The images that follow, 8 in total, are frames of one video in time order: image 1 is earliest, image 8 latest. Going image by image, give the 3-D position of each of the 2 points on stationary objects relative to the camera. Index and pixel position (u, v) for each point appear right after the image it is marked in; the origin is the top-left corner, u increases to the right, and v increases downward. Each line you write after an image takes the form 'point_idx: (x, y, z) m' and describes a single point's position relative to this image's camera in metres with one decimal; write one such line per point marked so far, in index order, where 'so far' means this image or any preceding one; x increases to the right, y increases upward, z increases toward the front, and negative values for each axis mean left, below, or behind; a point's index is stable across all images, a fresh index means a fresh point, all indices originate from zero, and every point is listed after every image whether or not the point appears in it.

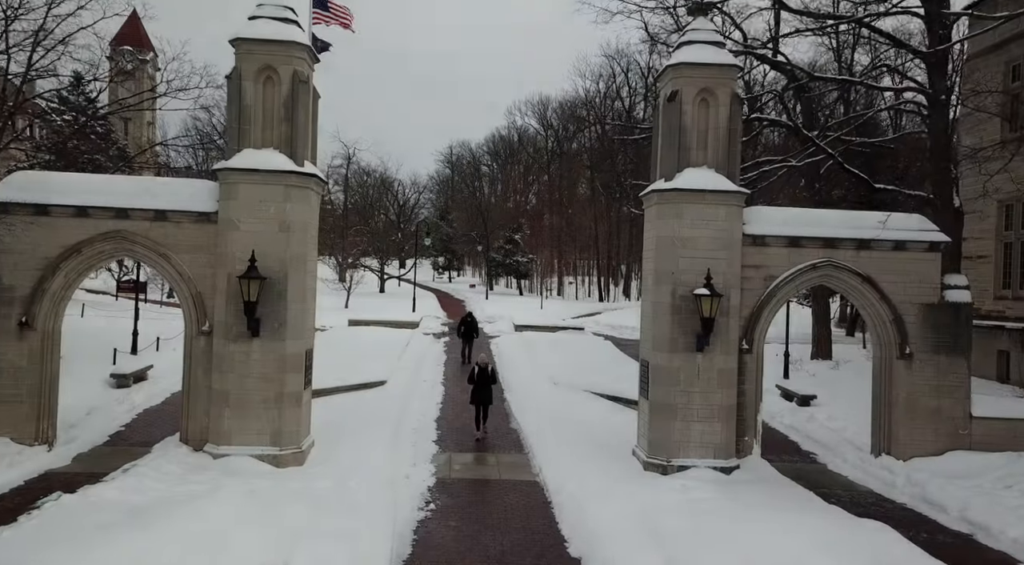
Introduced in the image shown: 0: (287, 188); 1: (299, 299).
0: (-3.0, +1.3, +9.2) m
1: (-2.9, -0.2, +9.3) m
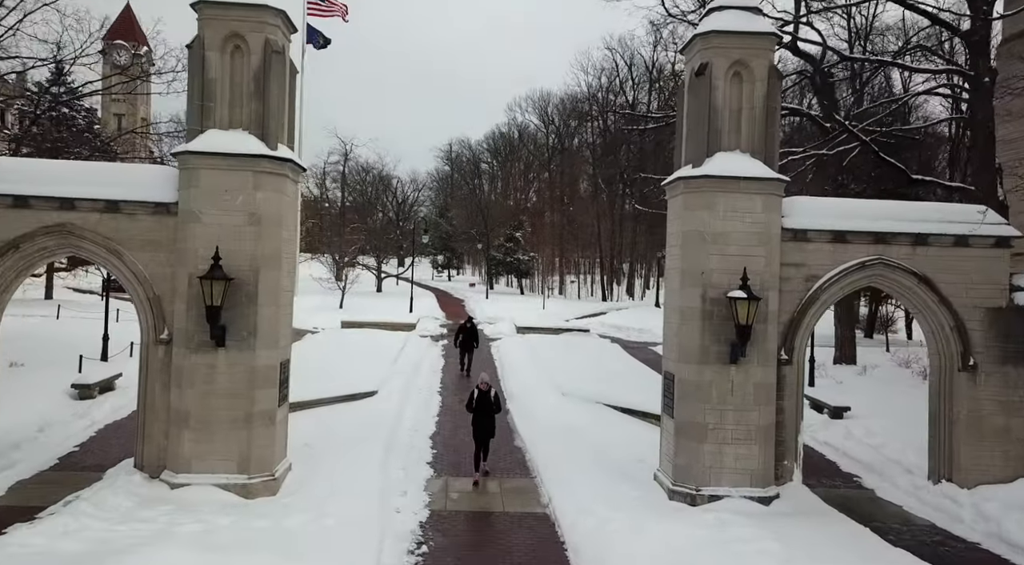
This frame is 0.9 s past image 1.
0: (-2.9, +1.2, +8.0) m
1: (-2.8, -0.2, +8.1) m
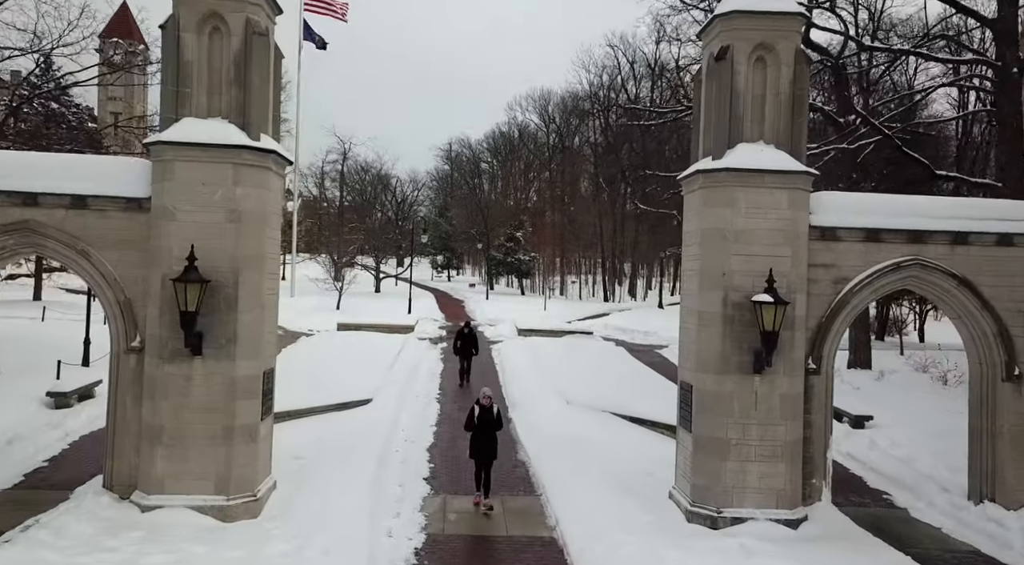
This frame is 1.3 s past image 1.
0: (-2.9, +1.2, +7.3) m
1: (-2.8, -0.3, +7.4) m
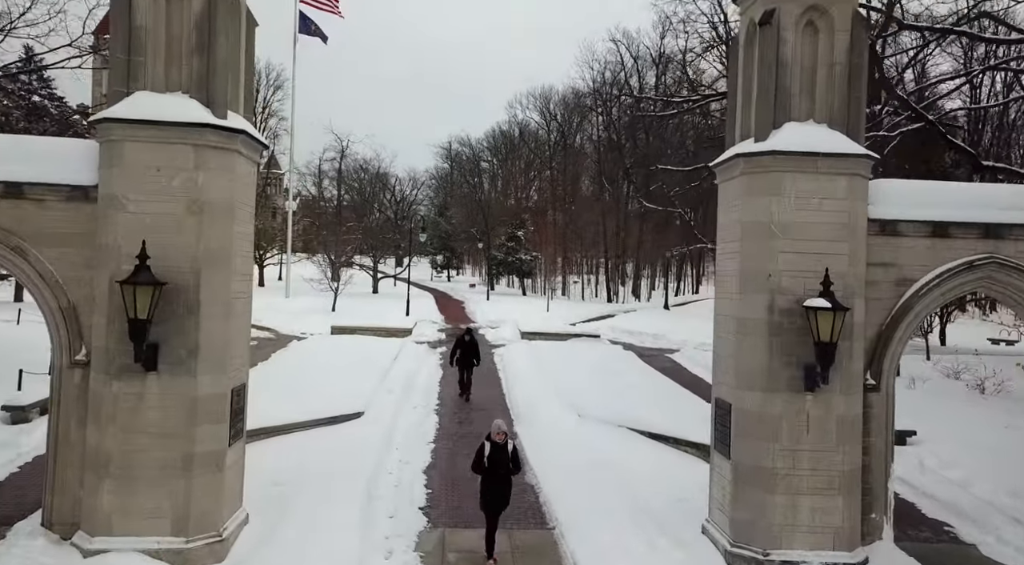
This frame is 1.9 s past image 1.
0: (-2.8, +1.2, +6.2) m
1: (-2.7, -0.3, +6.3) m
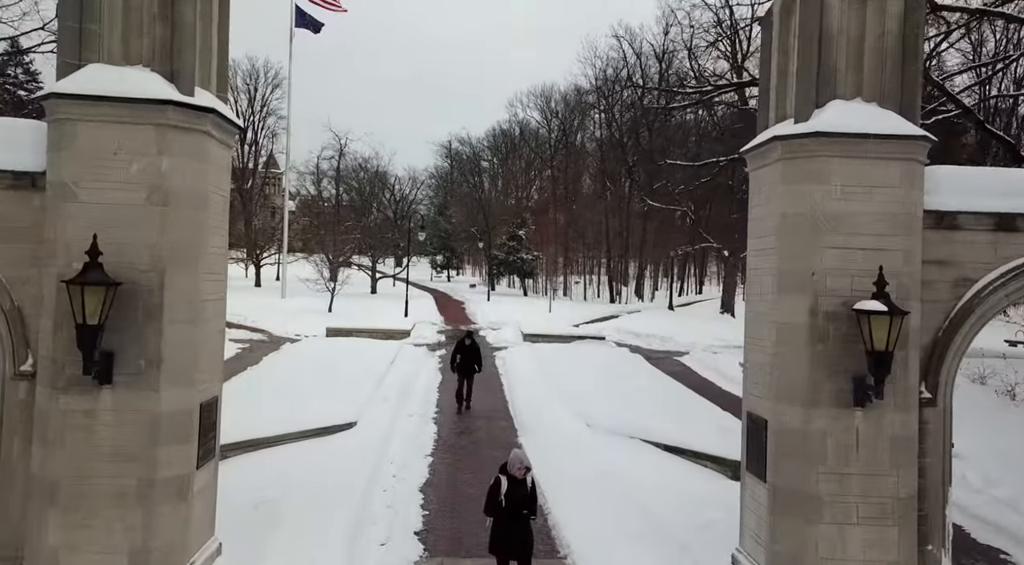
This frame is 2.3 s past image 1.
0: (-2.7, +1.2, +5.4) m
1: (-2.6, -0.3, +5.5) m
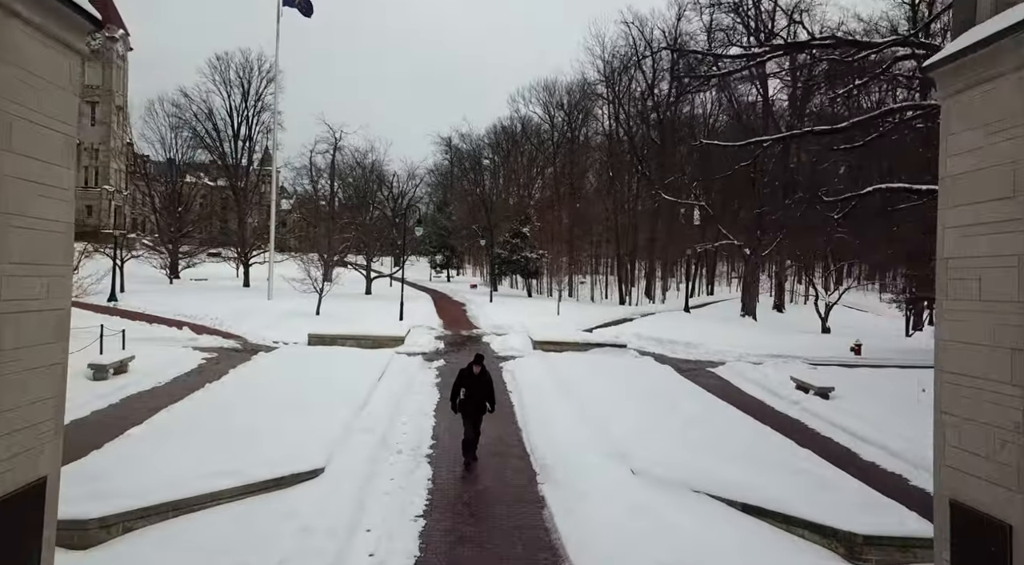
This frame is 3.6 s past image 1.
0: (-2.5, +1.2, +2.9) m
1: (-2.4, -0.3, +3.0) m
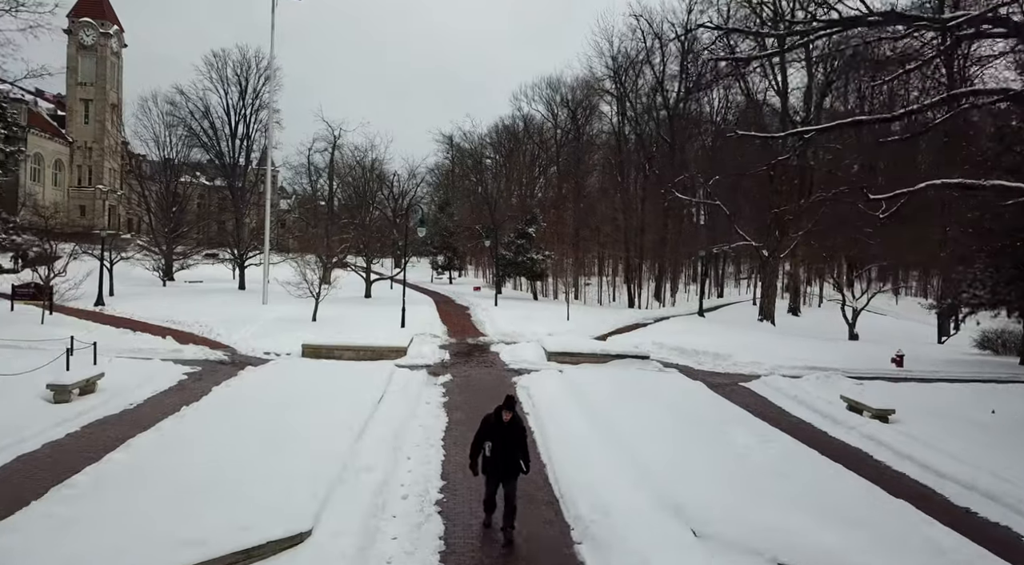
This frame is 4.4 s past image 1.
0: (-2.2, +1.1, +1.3) m
1: (-2.1, -0.4, +1.4) m
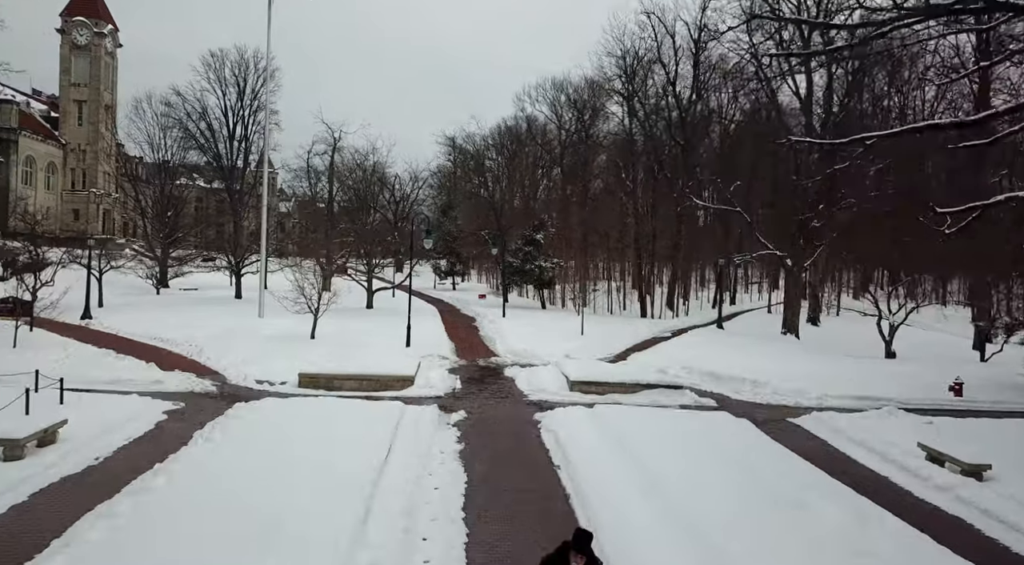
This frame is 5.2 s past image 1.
0: (-1.8, +0.6, -0.4) m
1: (-1.7, -0.9, -0.3) m
